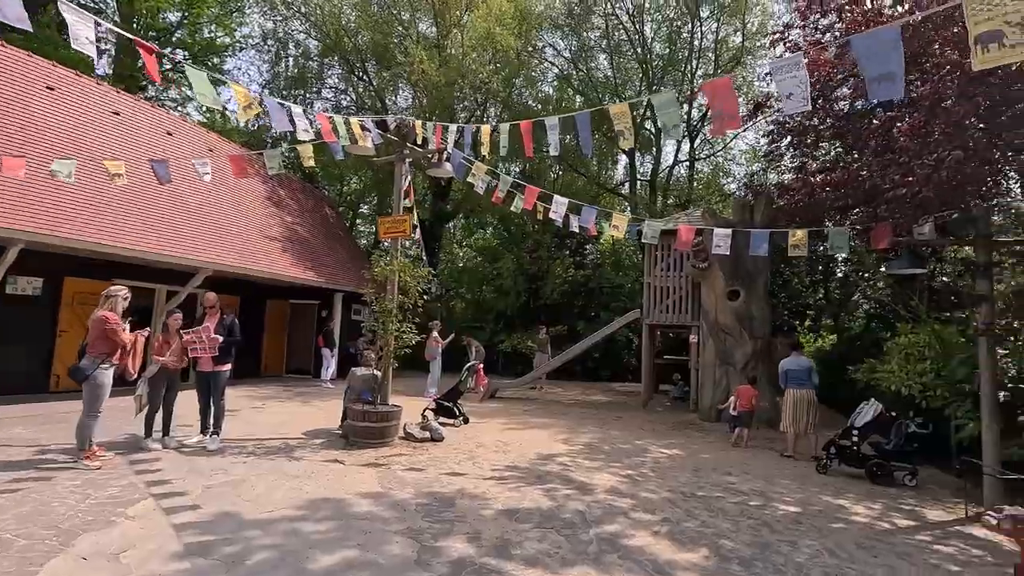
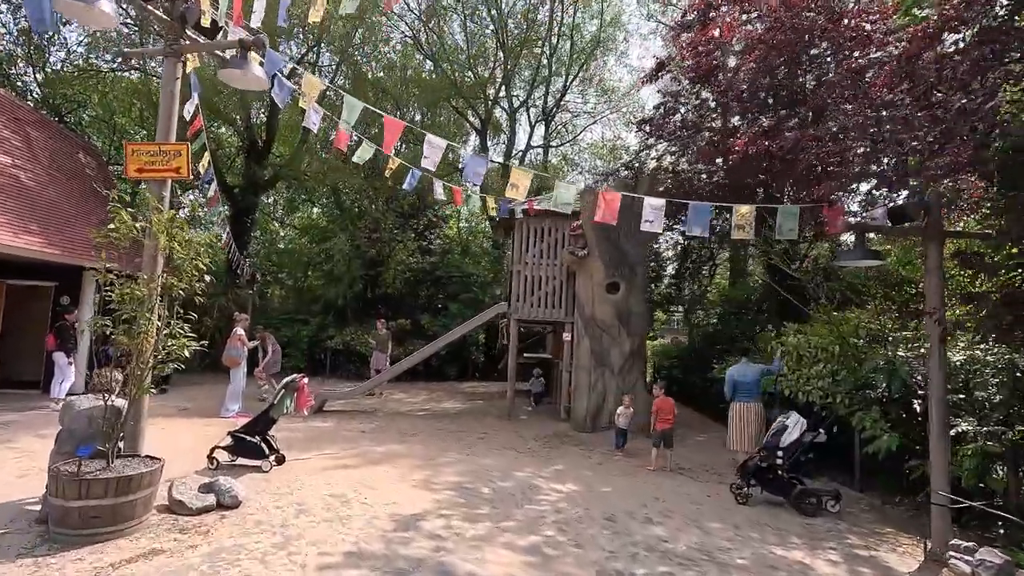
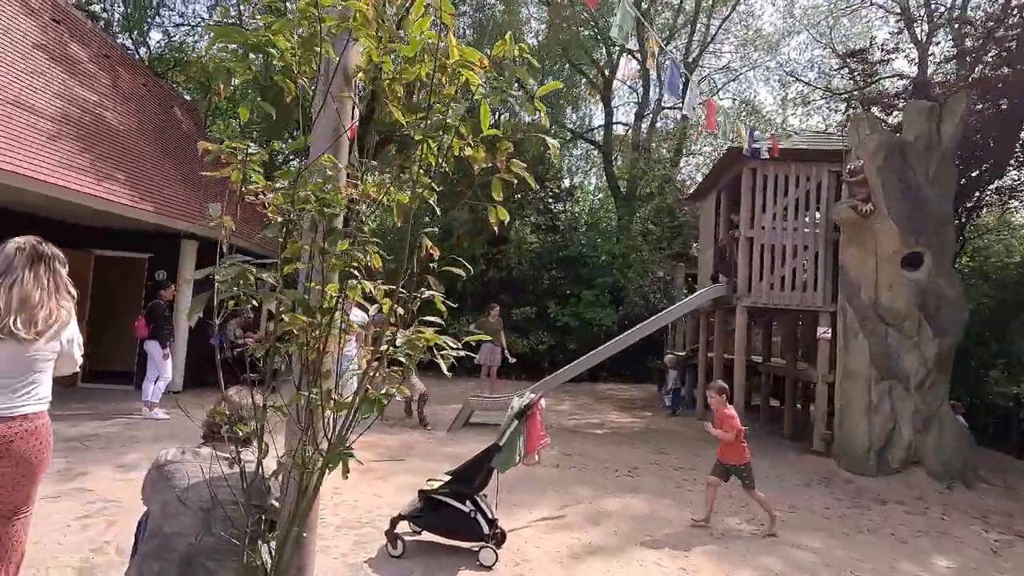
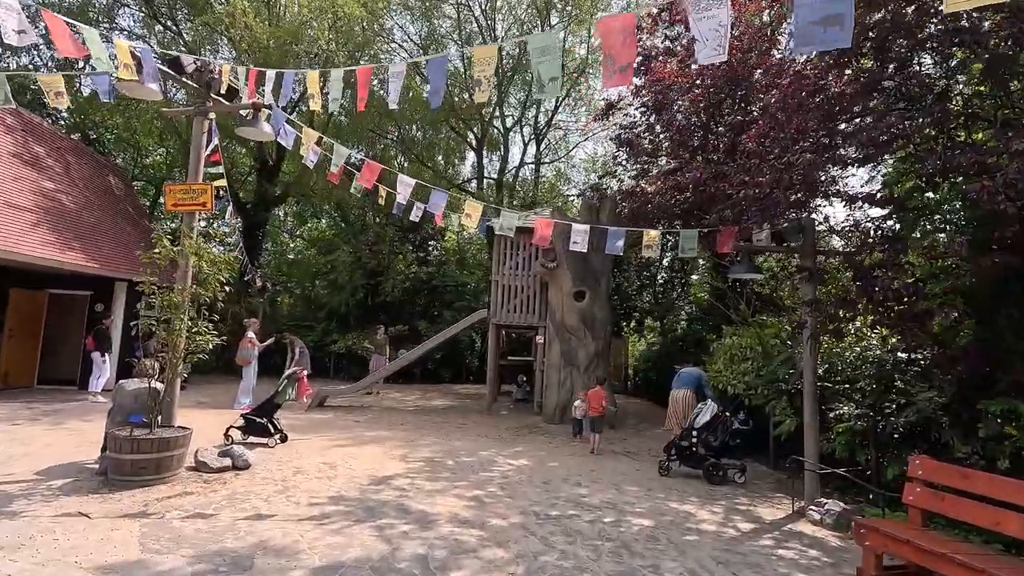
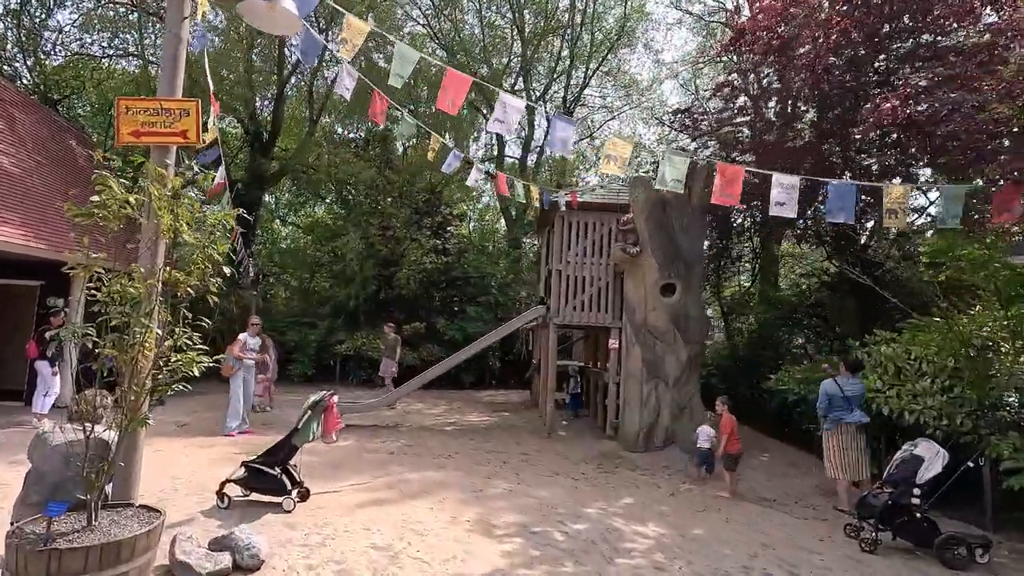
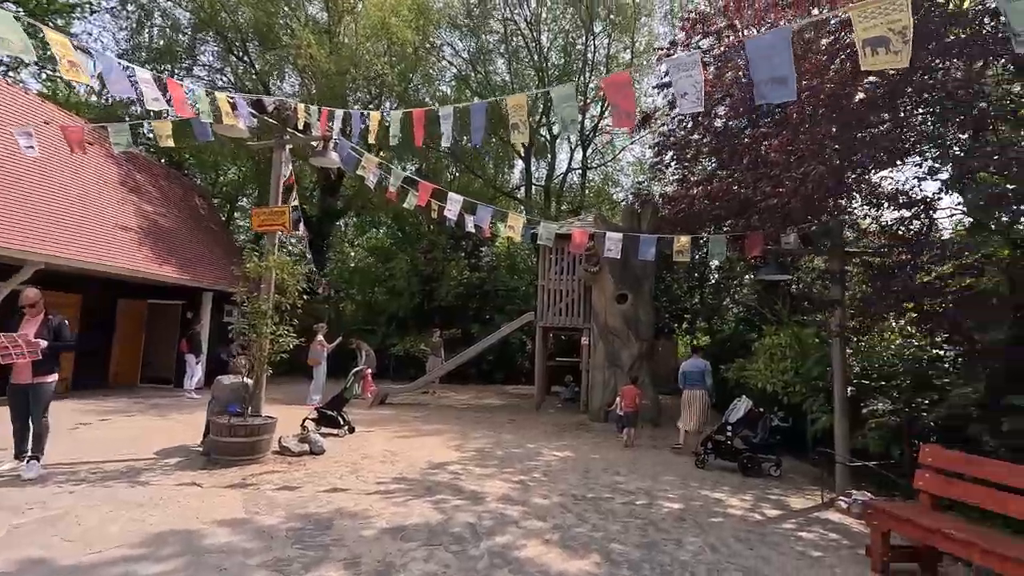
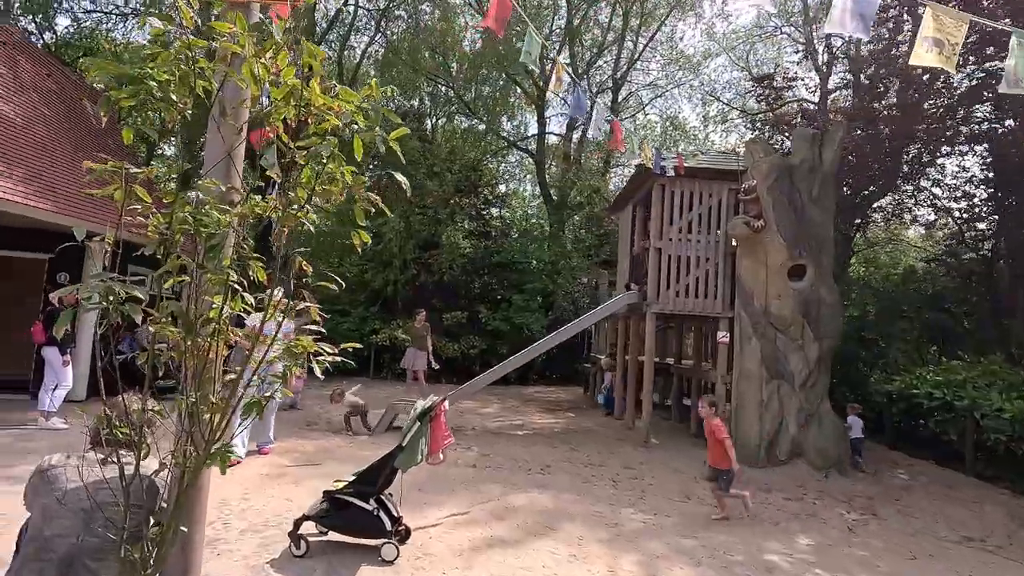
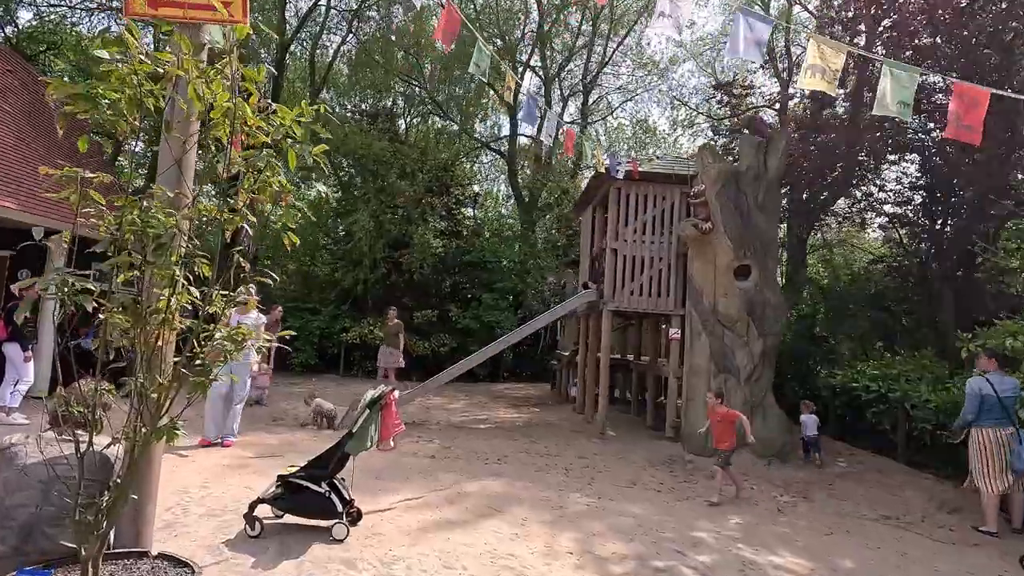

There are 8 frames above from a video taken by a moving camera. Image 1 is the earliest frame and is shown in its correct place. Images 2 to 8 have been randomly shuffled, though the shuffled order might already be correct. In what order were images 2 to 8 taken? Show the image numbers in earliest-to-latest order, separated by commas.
6, 4, 2, 5, 8, 7, 3
